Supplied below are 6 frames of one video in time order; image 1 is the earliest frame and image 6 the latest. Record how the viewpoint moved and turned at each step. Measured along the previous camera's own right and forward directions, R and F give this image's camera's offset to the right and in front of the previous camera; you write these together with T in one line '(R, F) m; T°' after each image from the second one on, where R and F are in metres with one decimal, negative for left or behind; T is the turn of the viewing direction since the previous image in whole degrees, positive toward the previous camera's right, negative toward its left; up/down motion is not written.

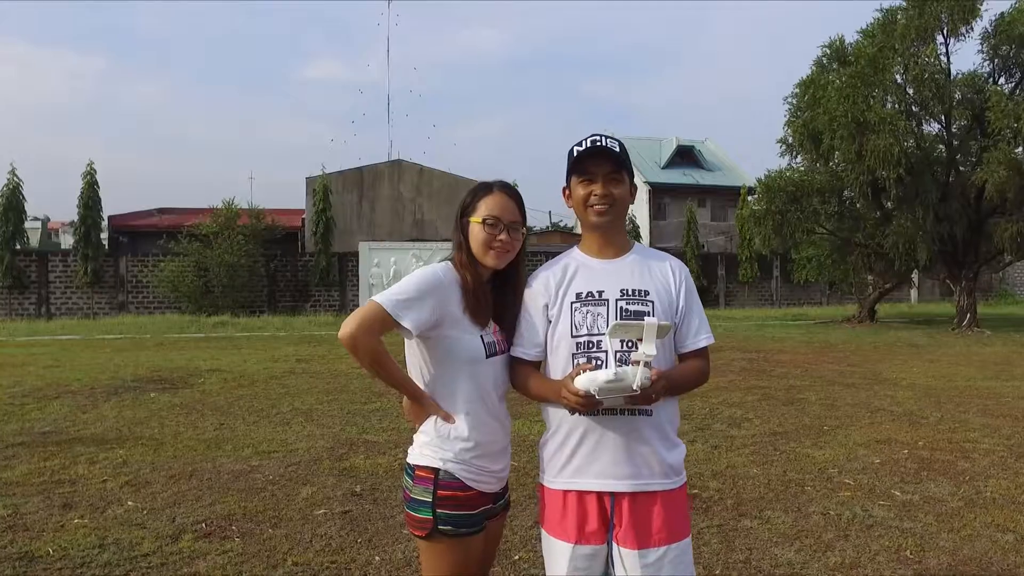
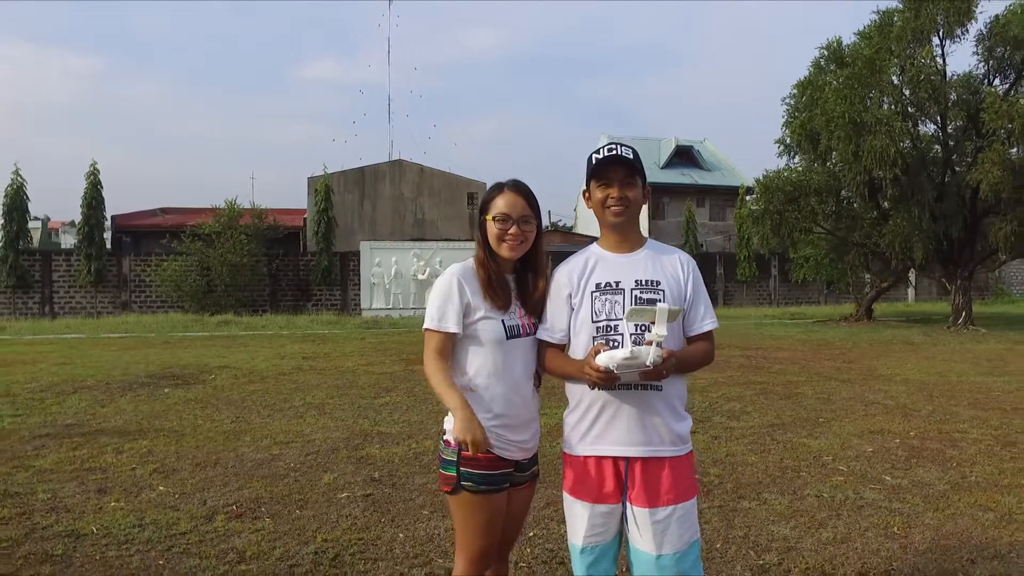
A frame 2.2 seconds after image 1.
(-0.1, -0.2) m; 0°
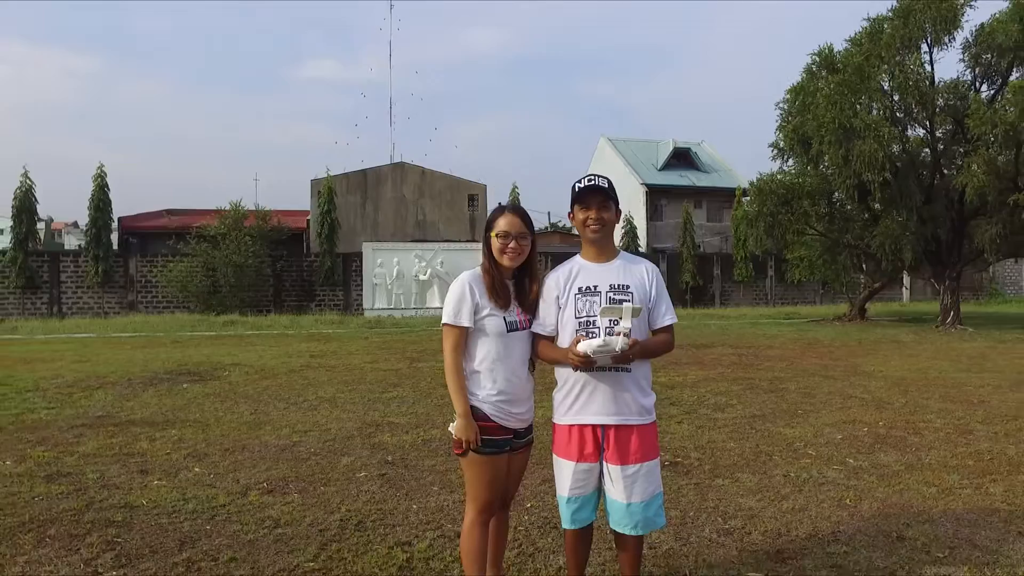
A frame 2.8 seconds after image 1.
(0.0, -0.5) m; 0°
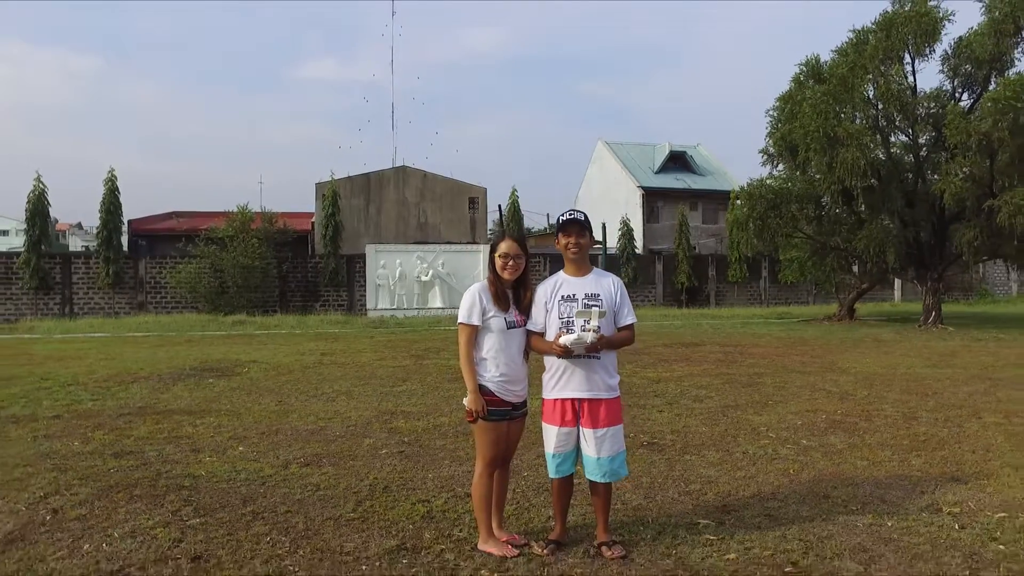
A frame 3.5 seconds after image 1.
(0.0, -0.8) m; 0°
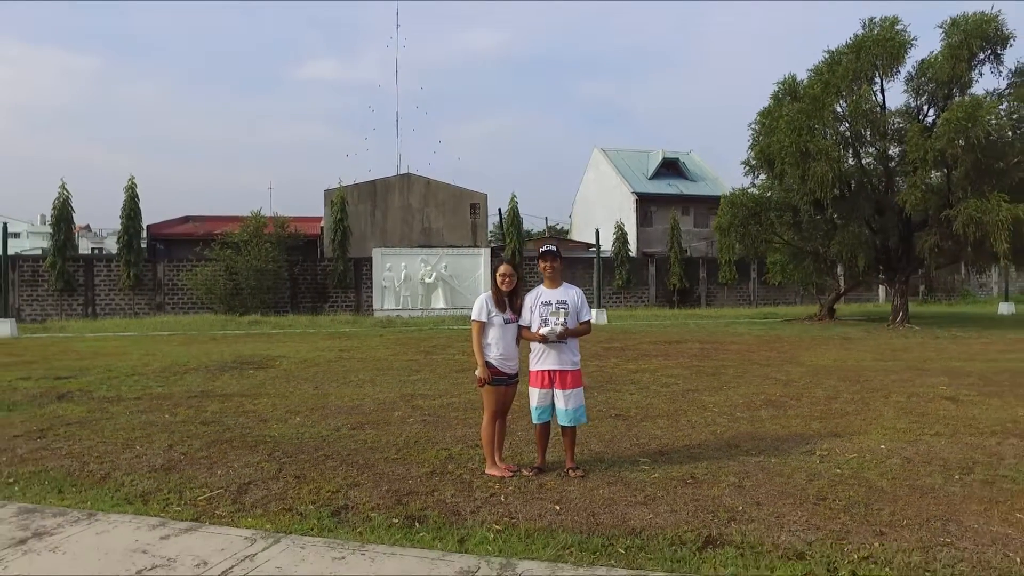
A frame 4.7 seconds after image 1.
(0.0, -1.6) m; 0°
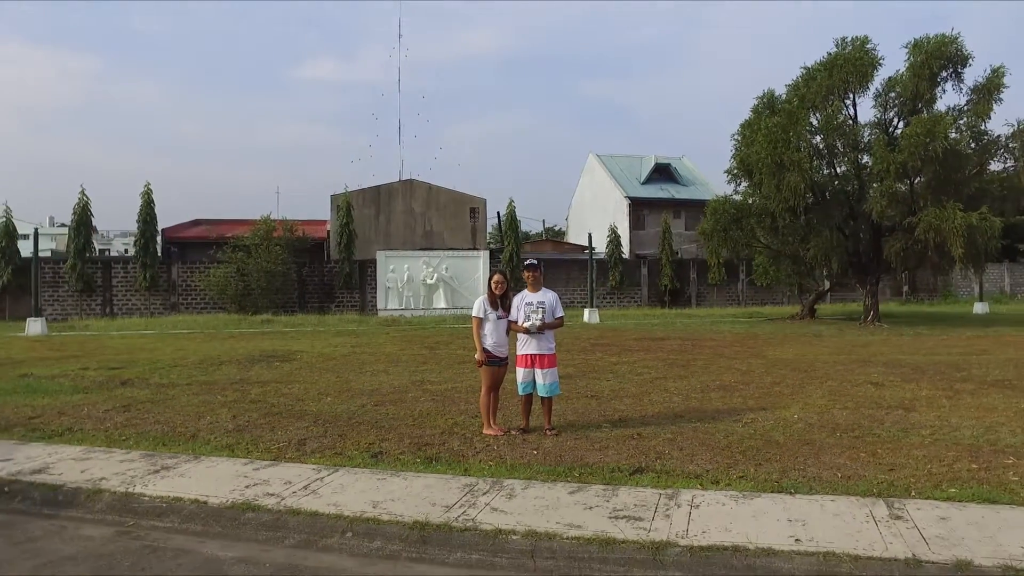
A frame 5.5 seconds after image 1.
(+0.1, -1.5) m; 0°
